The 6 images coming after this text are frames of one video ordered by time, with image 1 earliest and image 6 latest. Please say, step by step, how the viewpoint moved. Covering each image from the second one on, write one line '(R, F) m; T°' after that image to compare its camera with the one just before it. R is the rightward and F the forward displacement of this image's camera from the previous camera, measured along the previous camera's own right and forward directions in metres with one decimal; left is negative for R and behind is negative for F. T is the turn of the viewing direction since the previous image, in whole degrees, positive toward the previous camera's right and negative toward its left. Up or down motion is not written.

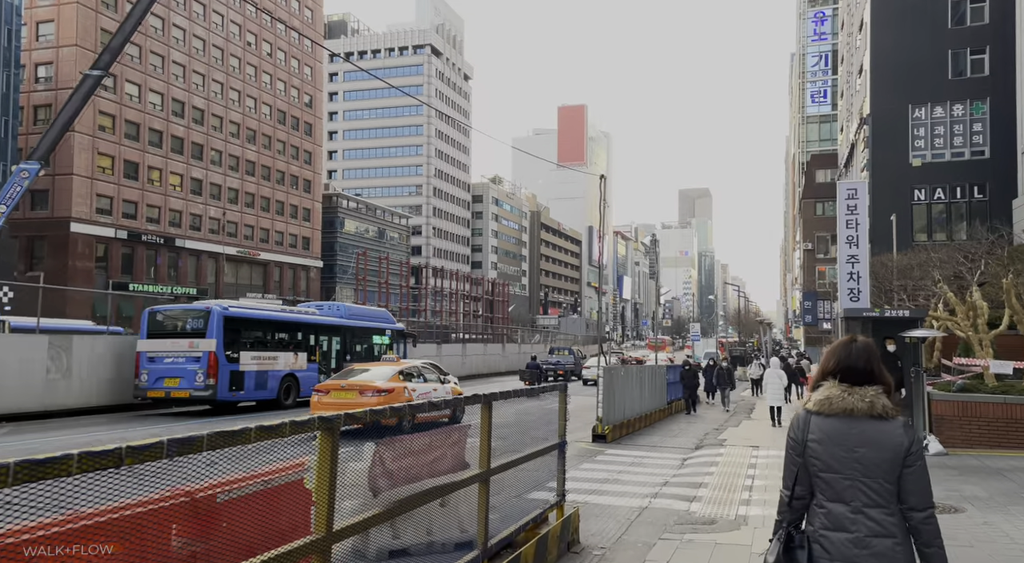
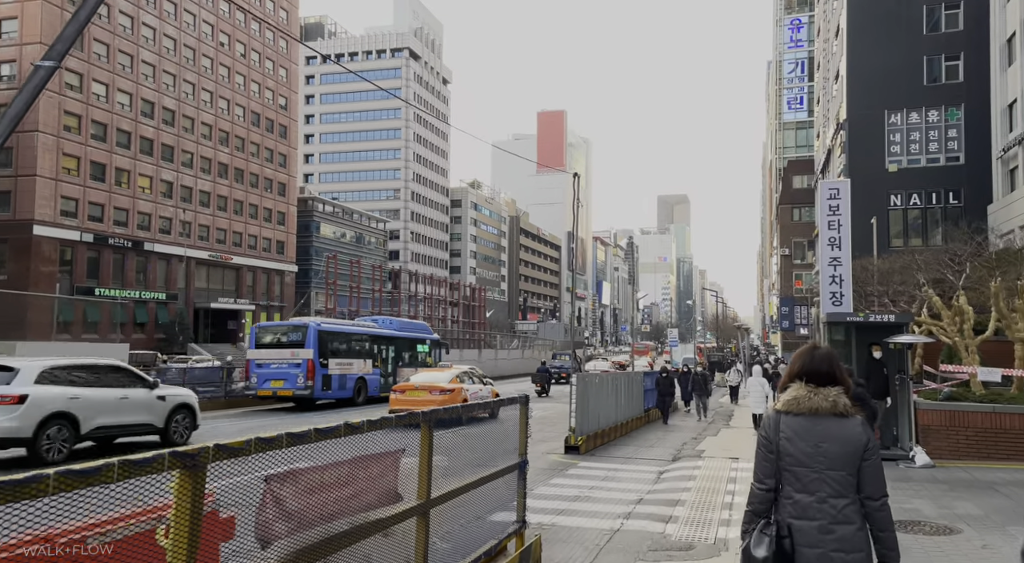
(+0.2, +0.6) m; +1°
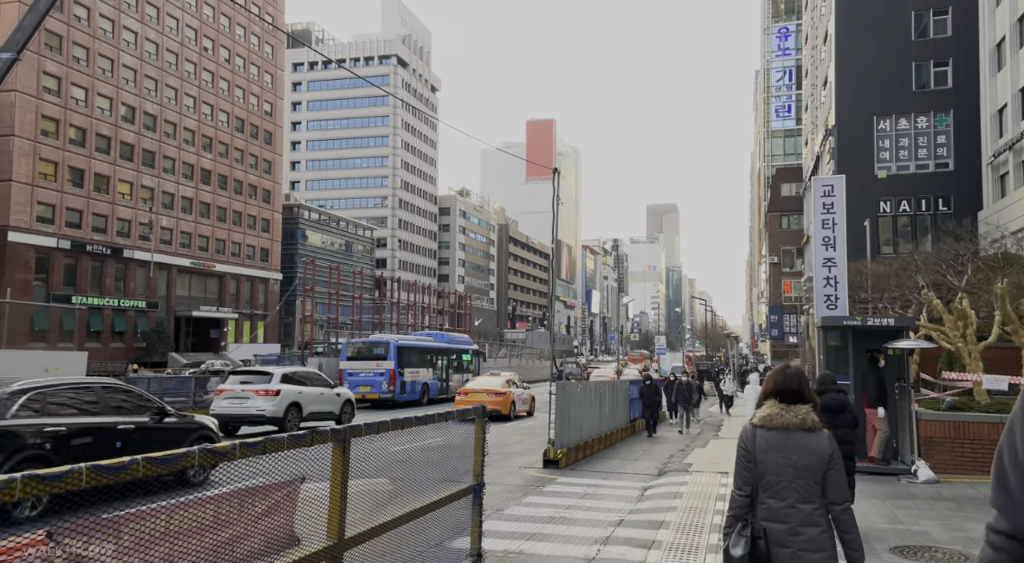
(+0.2, +0.8) m; +1°
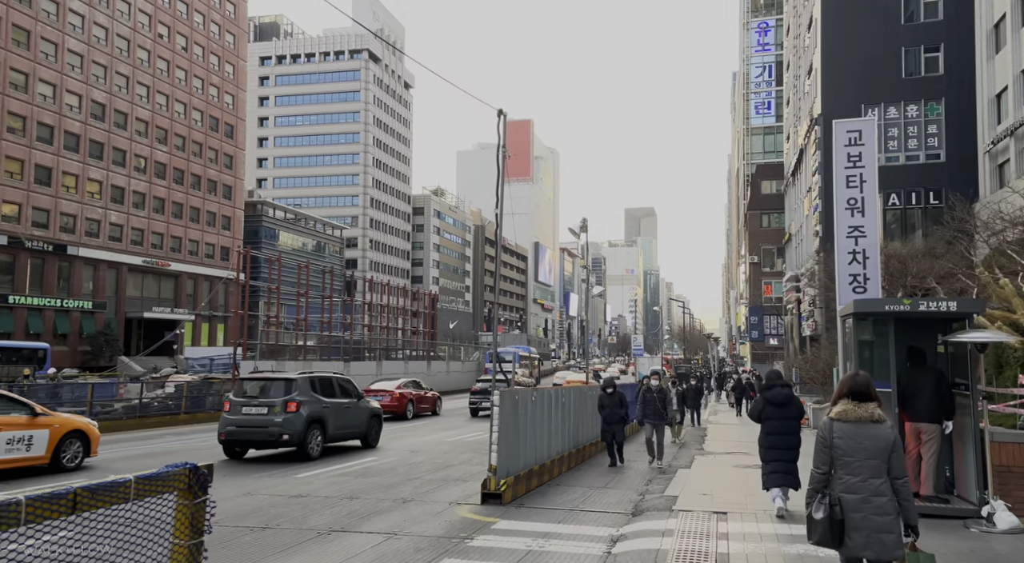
(+0.6, +2.9) m; +1°
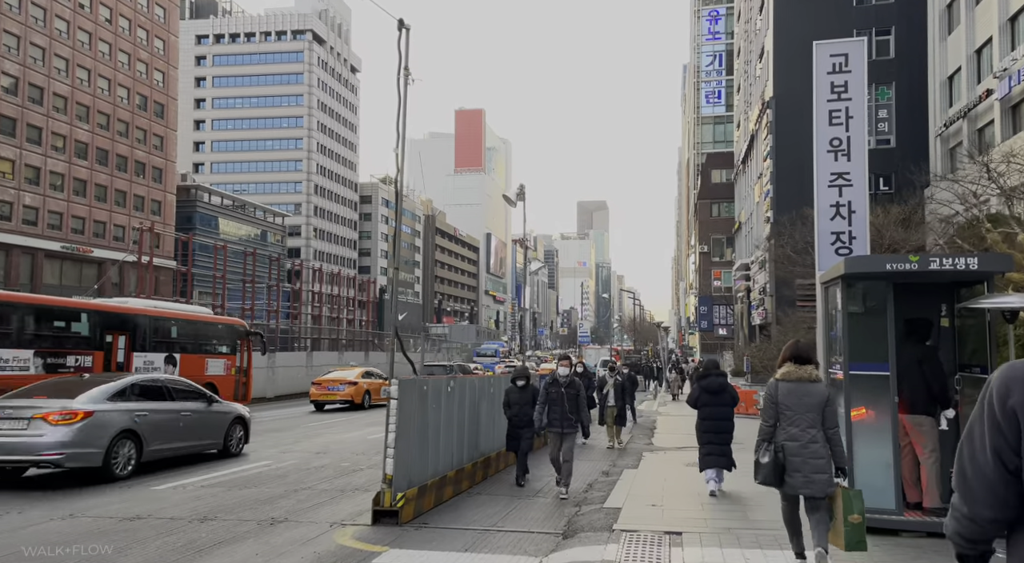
(+0.4, +1.9) m; +3°
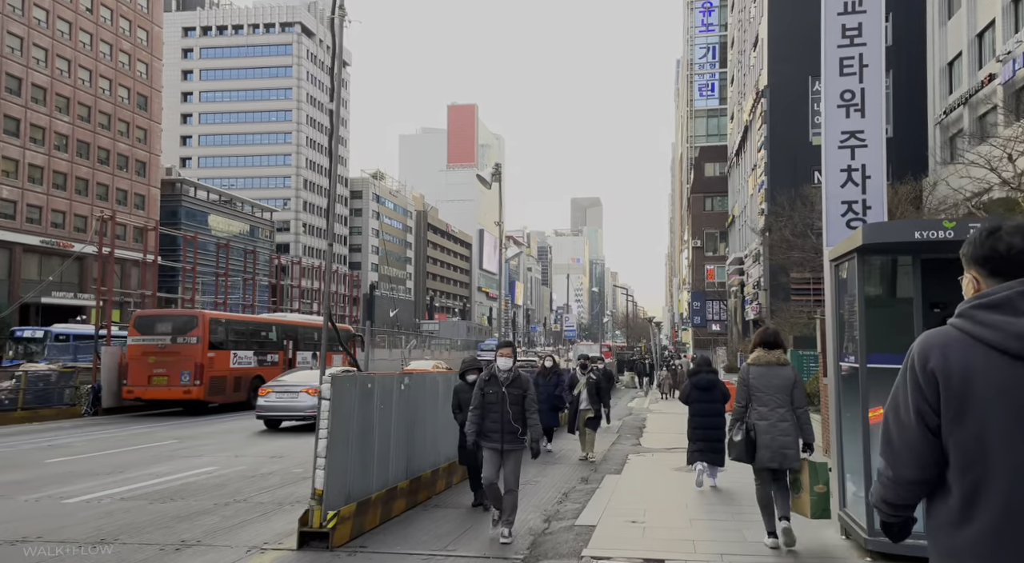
(+0.3, +1.1) m; 0°
